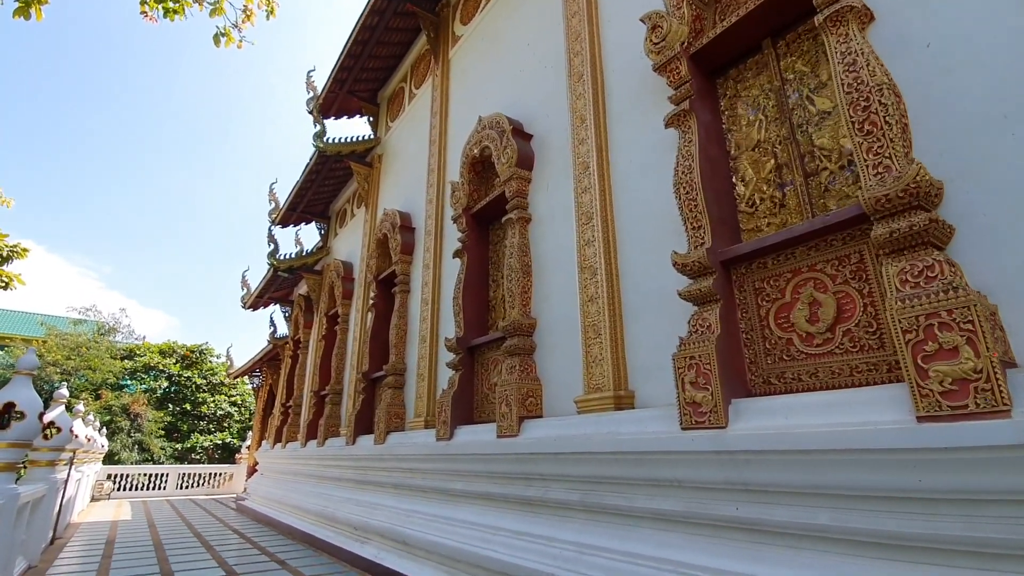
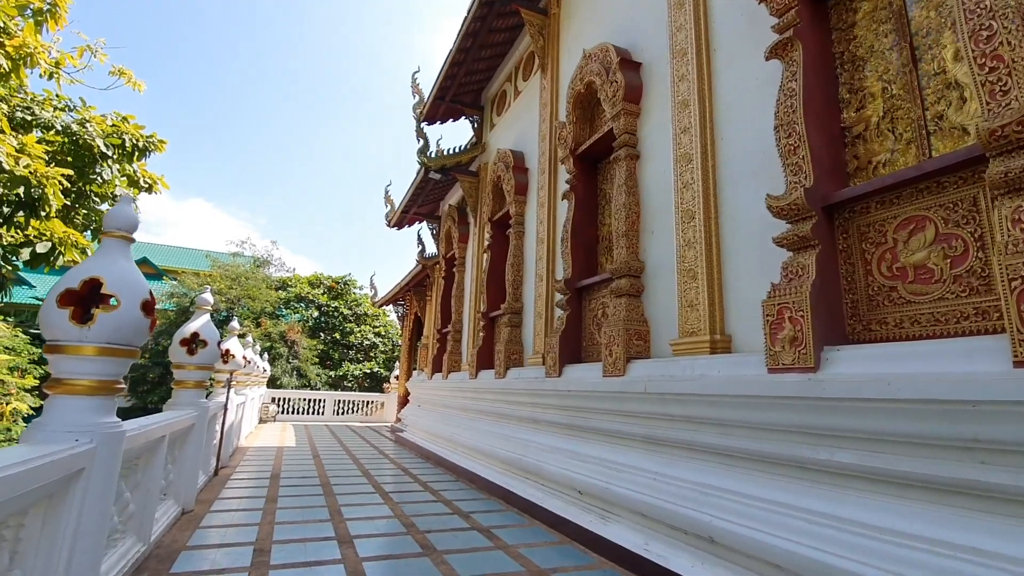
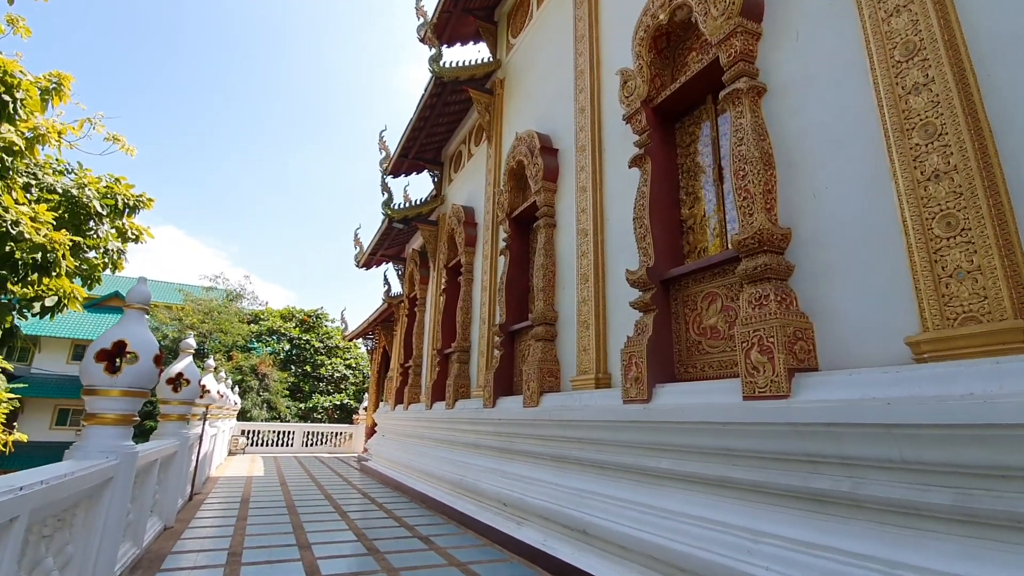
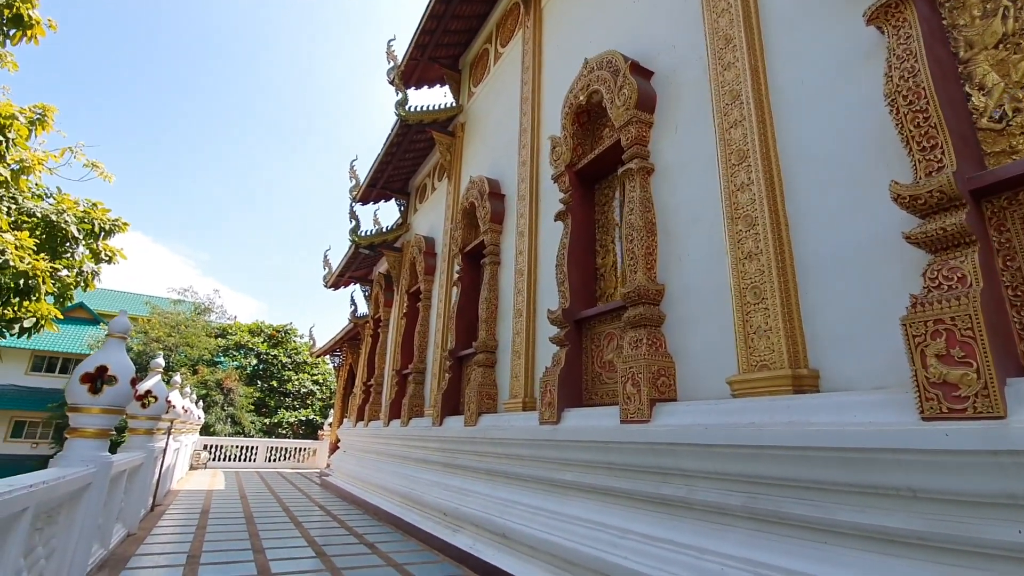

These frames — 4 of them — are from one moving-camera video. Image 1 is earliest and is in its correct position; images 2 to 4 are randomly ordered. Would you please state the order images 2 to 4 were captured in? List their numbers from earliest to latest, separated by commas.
4, 3, 2
